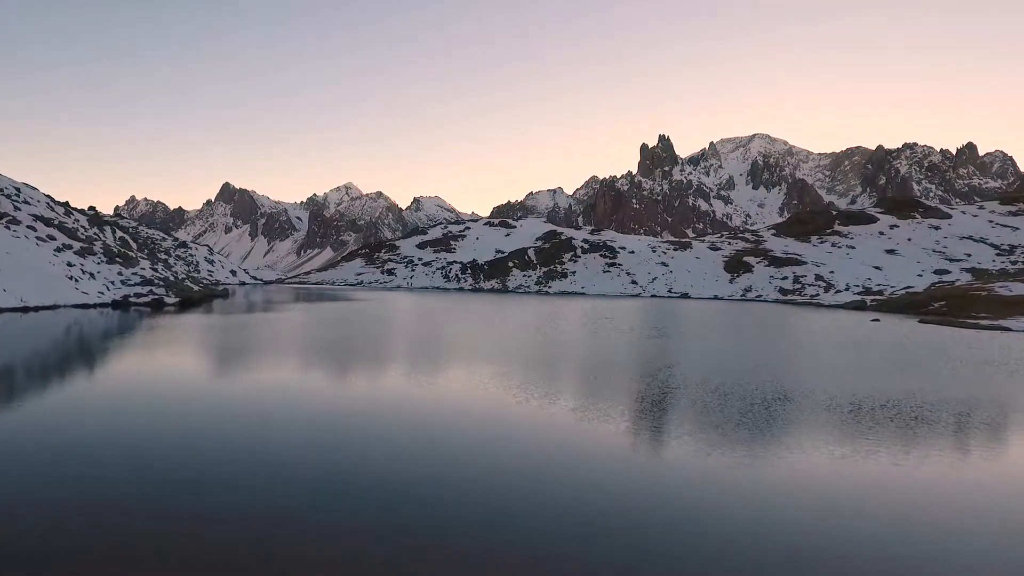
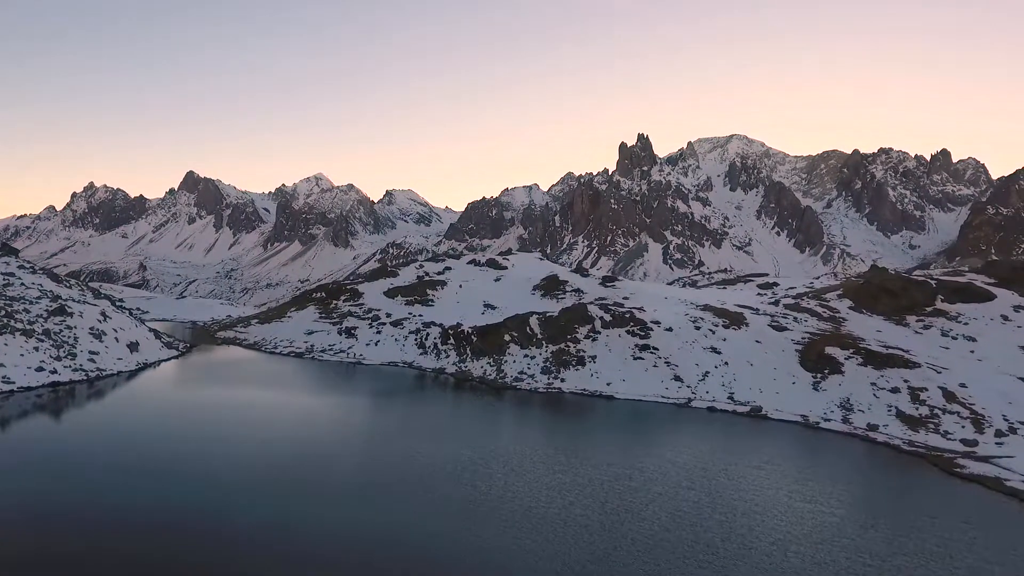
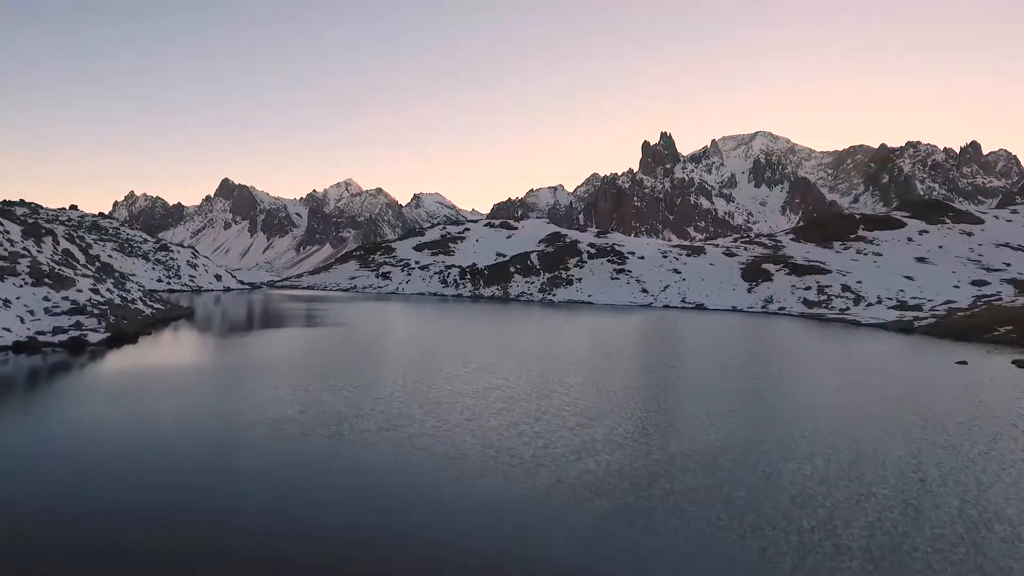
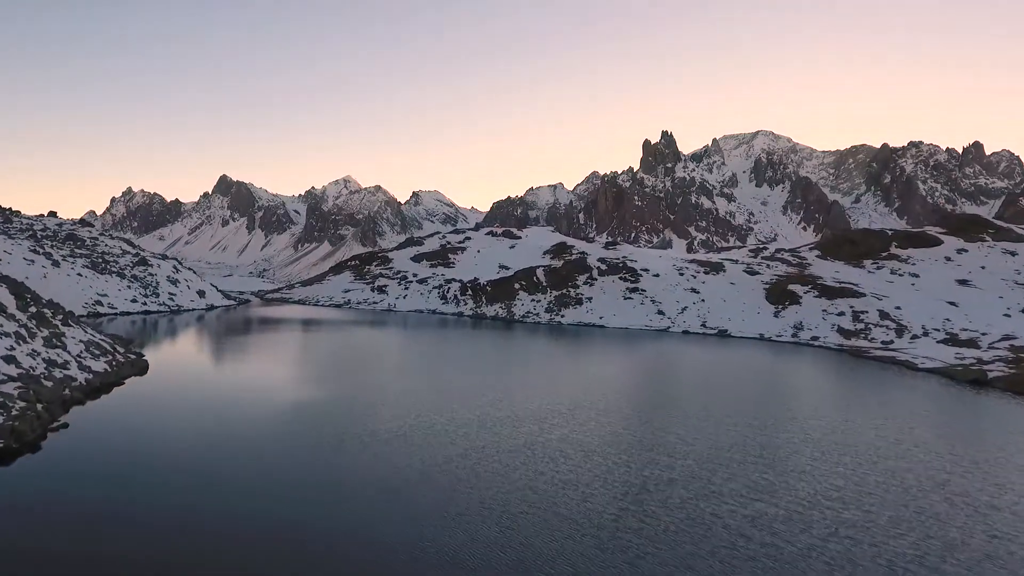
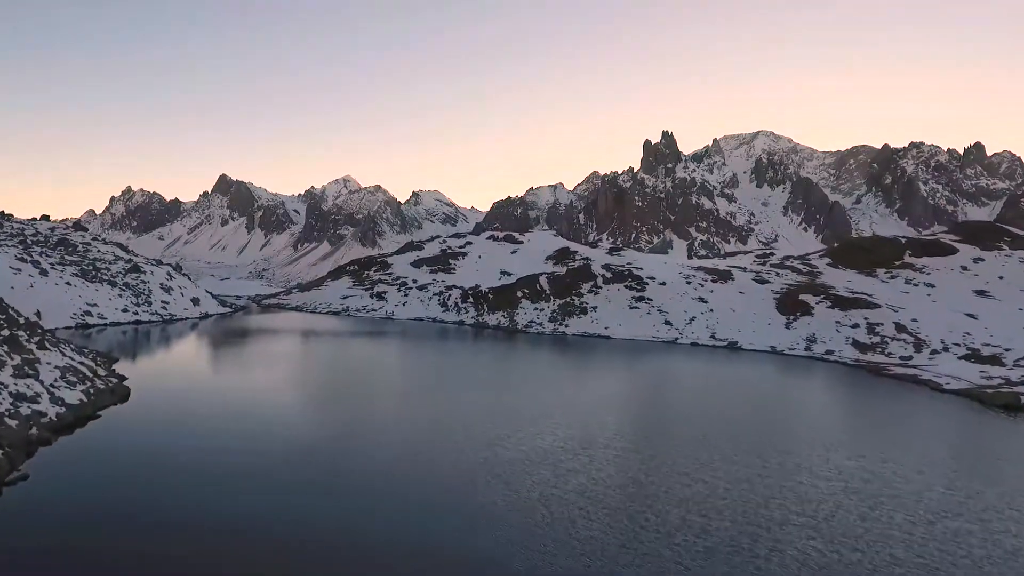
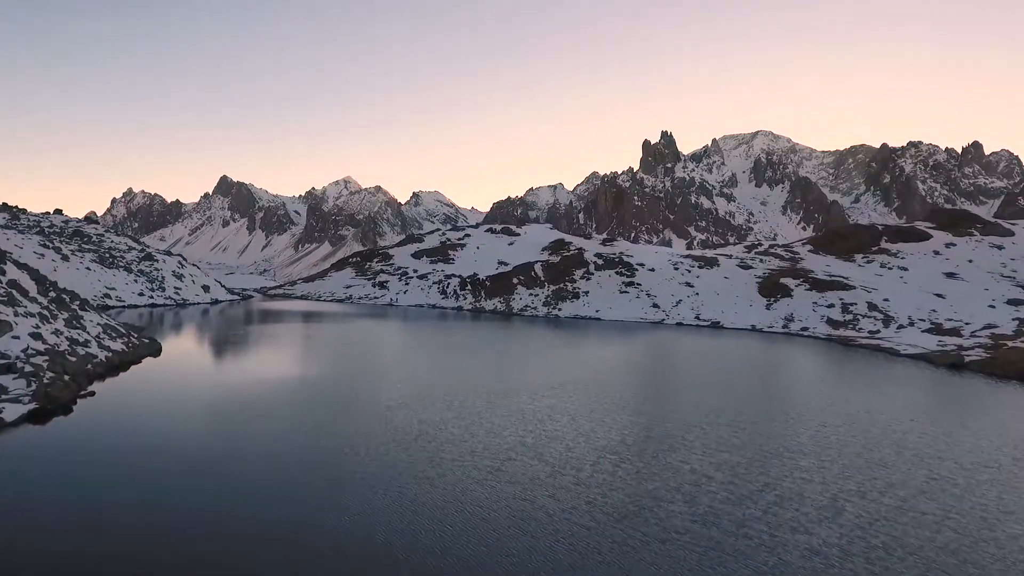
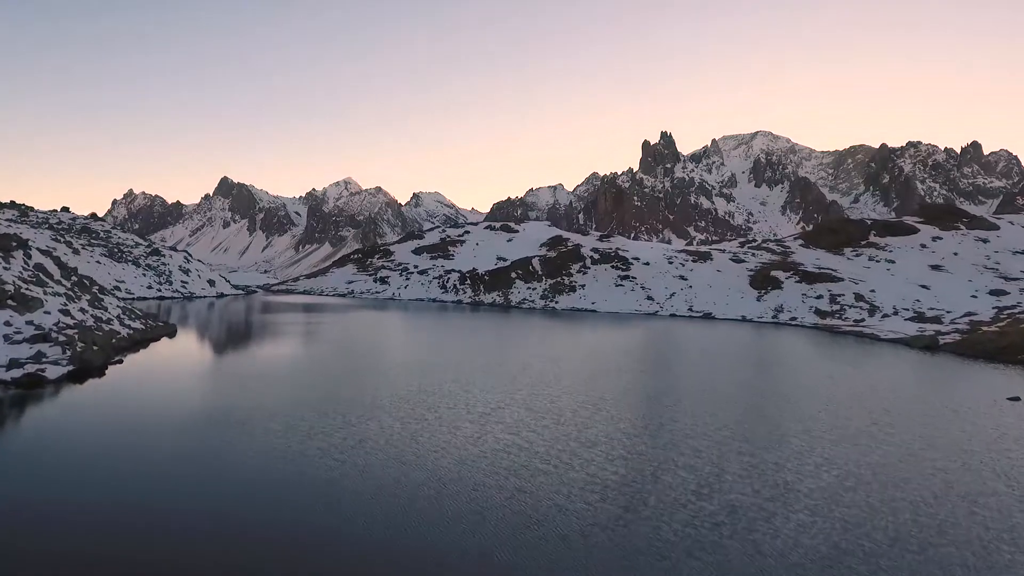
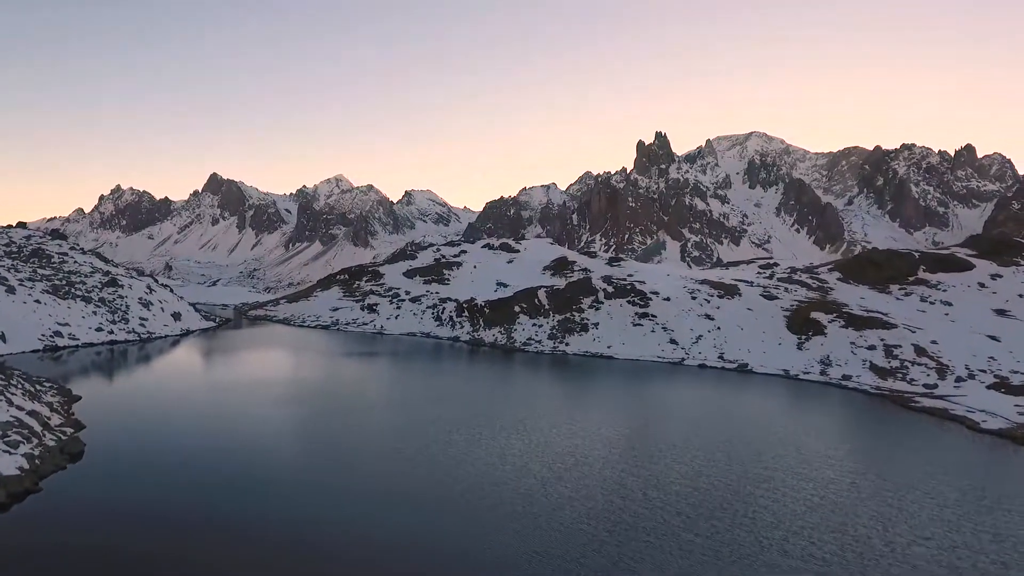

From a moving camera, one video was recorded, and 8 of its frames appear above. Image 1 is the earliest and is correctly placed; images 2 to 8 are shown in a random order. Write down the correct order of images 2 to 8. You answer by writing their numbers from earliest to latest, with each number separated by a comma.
3, 7, 6, 4, 5, 8, 2
